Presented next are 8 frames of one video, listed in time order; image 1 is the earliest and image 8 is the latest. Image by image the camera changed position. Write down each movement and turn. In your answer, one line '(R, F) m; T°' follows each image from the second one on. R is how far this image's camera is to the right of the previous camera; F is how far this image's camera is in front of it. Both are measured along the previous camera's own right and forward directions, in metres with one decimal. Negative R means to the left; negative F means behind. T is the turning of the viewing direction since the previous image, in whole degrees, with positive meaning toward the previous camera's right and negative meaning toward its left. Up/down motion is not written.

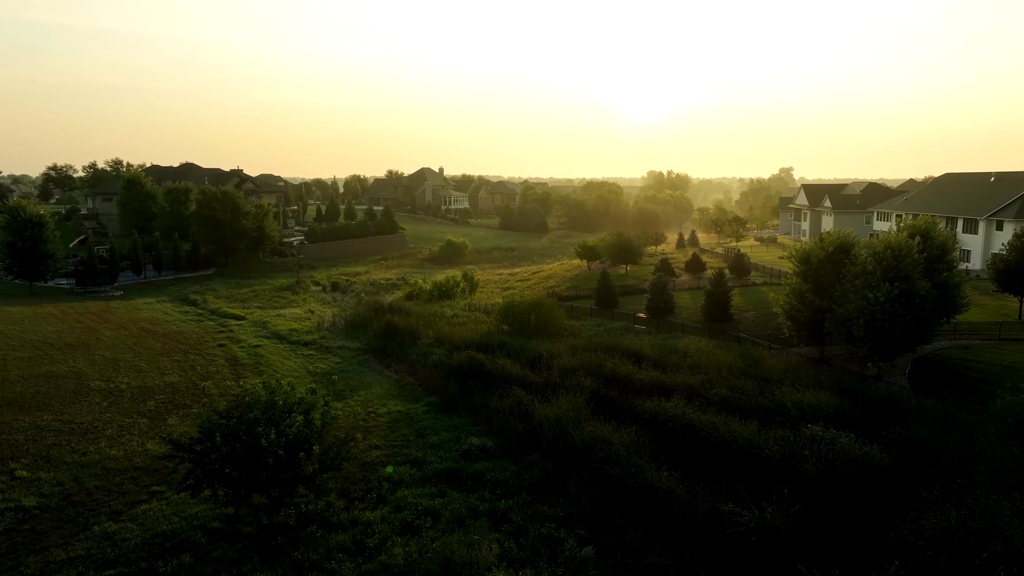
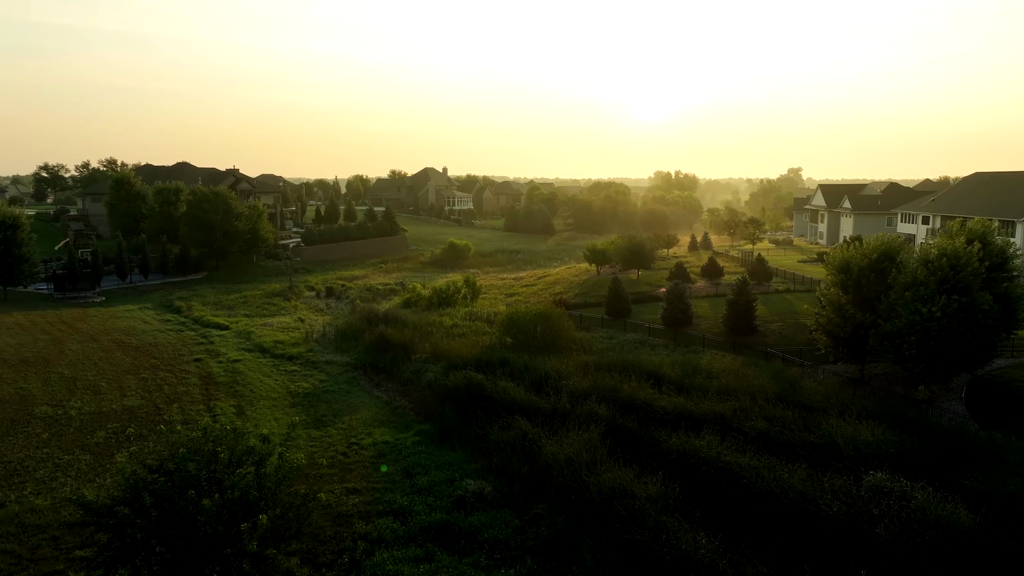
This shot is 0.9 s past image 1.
(+0.1, +2.4) m; 0°
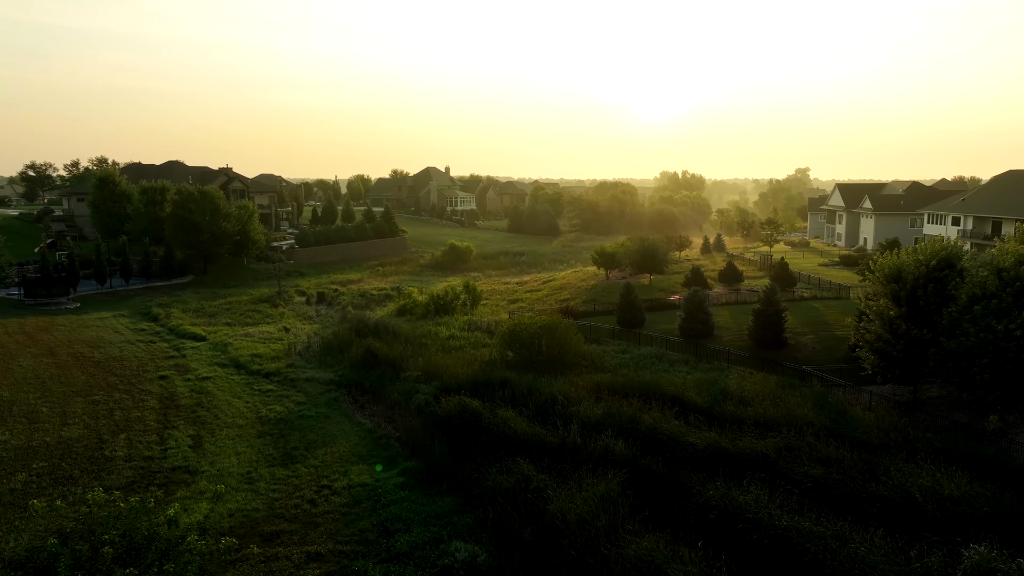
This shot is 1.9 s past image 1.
(+0.1, +2.6) m; 0°
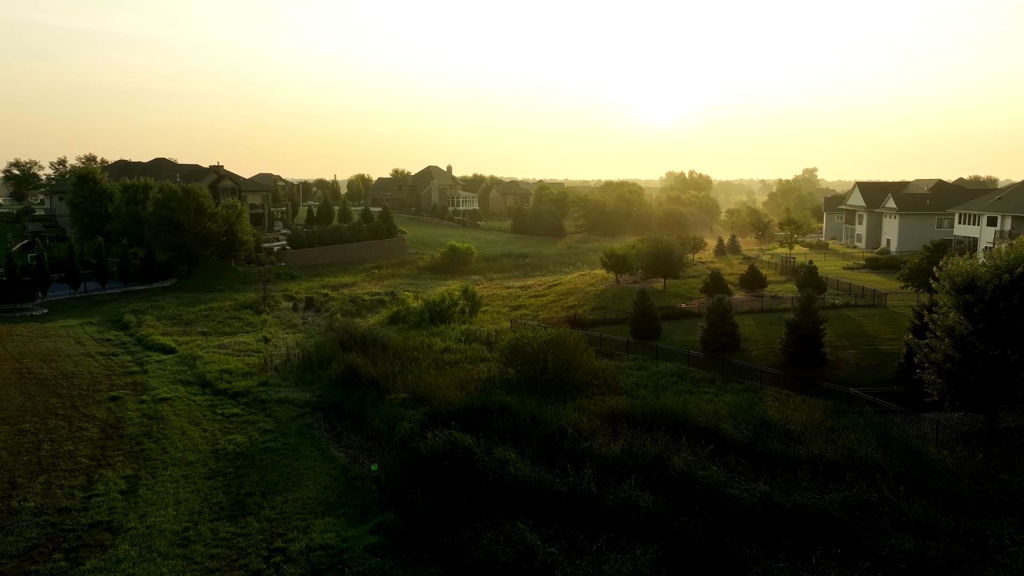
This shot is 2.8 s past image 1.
(+0.1, +2.8) m; 0°
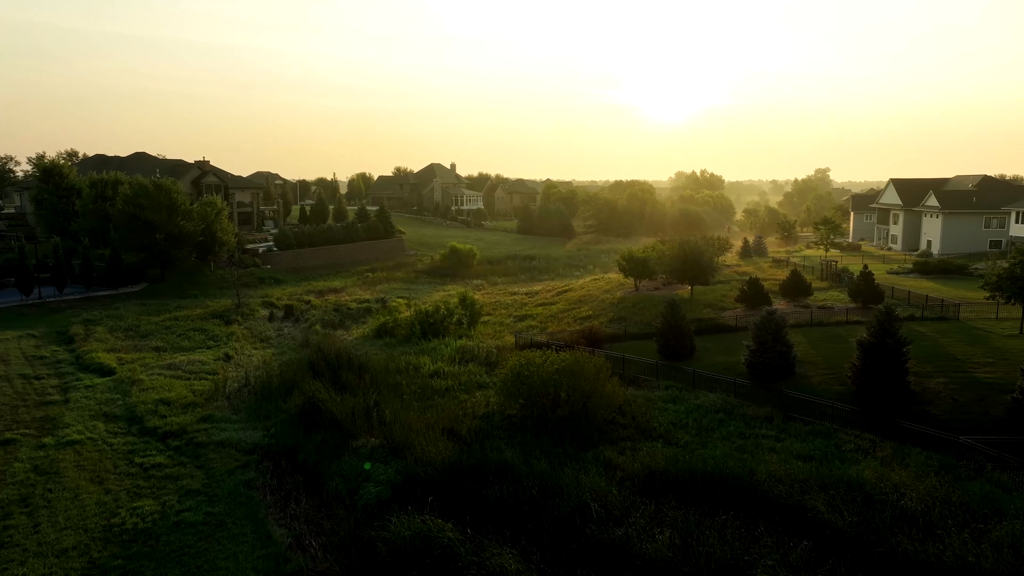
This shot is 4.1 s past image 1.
(+0.1, +4.2) m; -1°
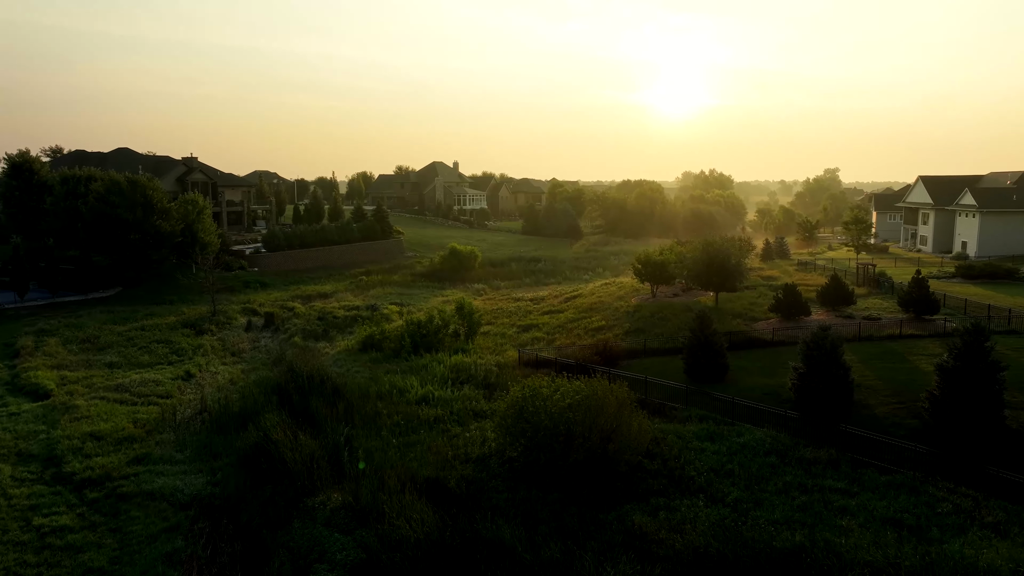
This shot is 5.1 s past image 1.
(+0.1, +3.1) m; 0°
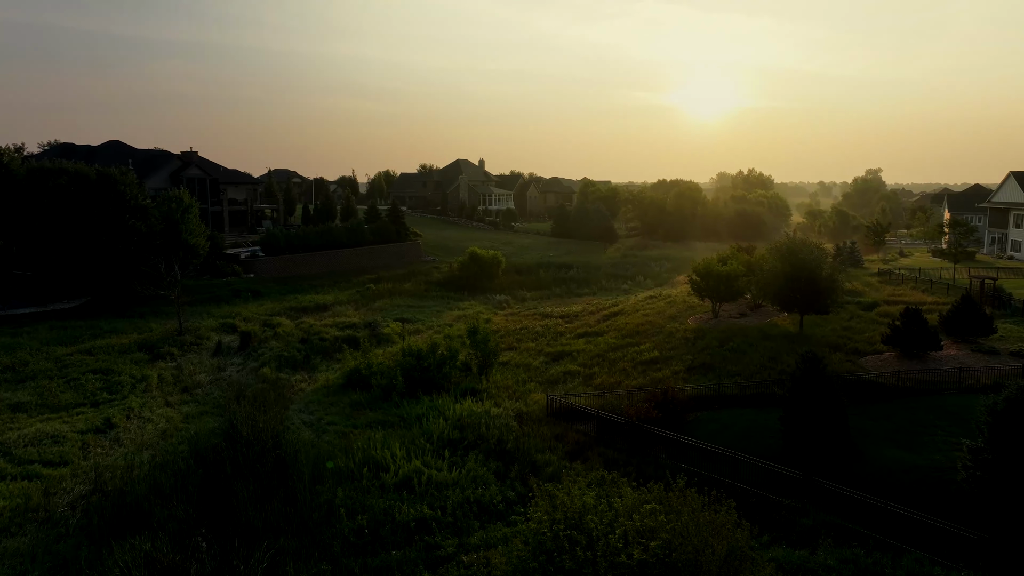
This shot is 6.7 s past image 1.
(0.0, +5.5) m; -2°
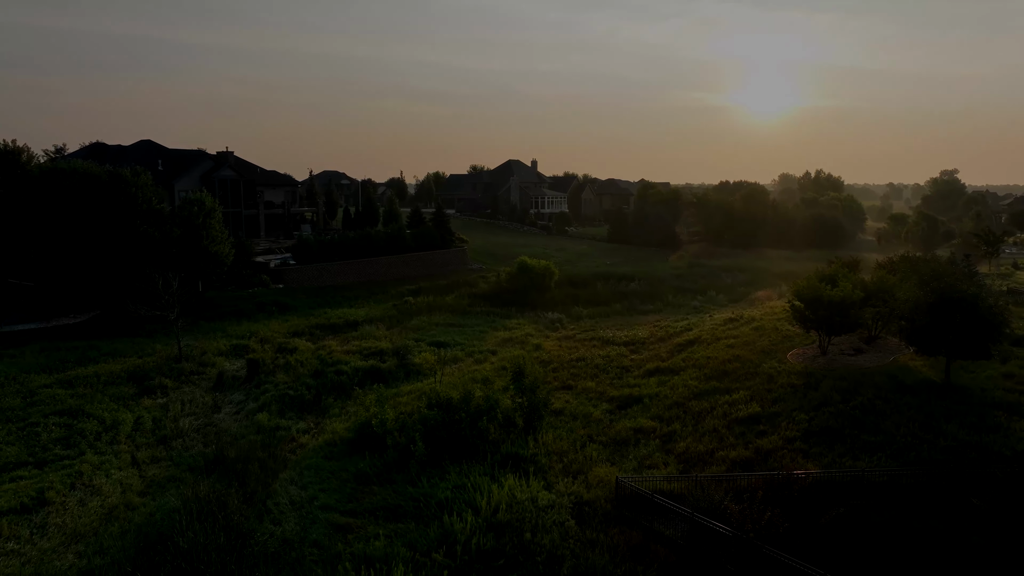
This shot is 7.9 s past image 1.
(-0.1, +4.2) m; -4°
